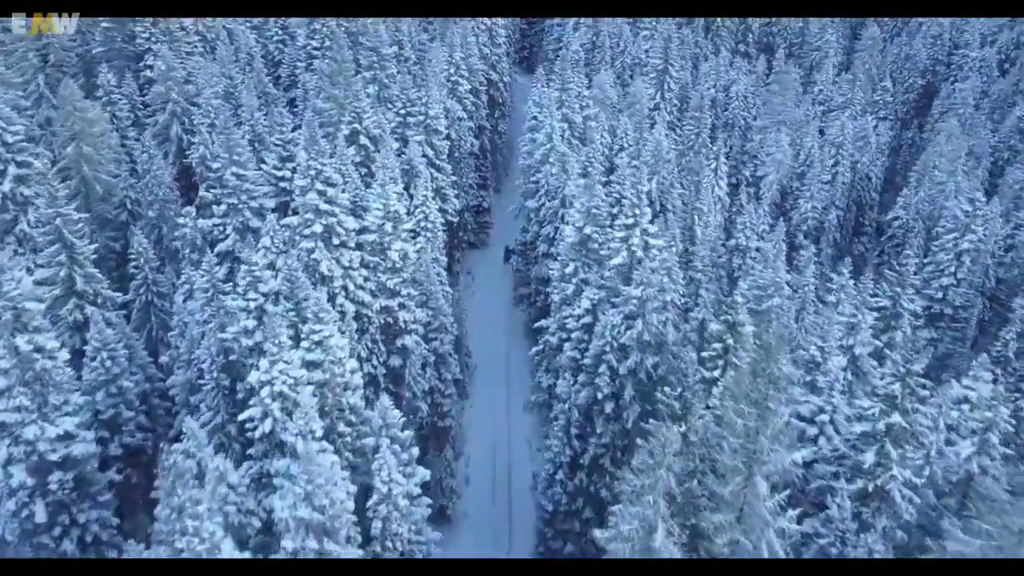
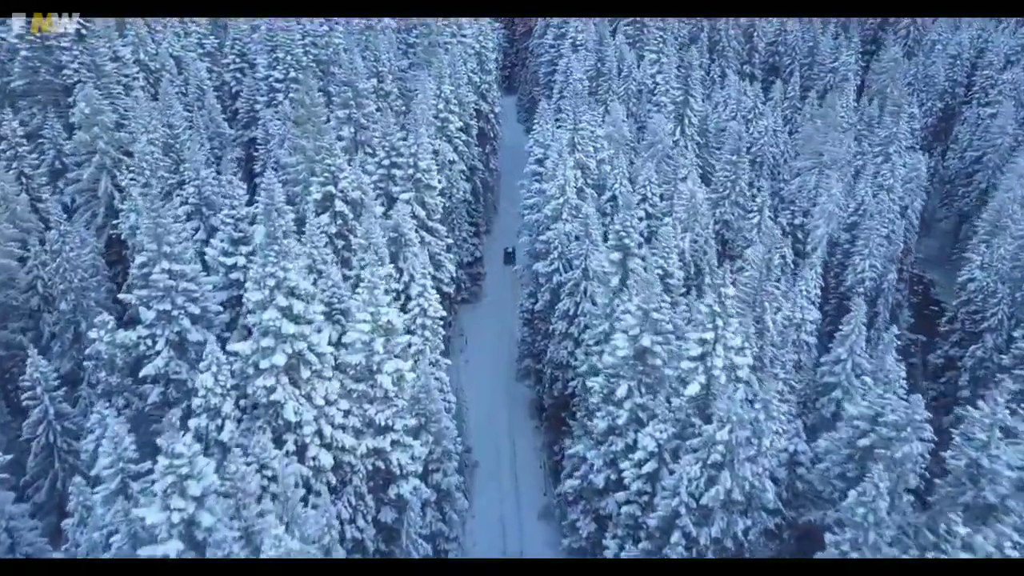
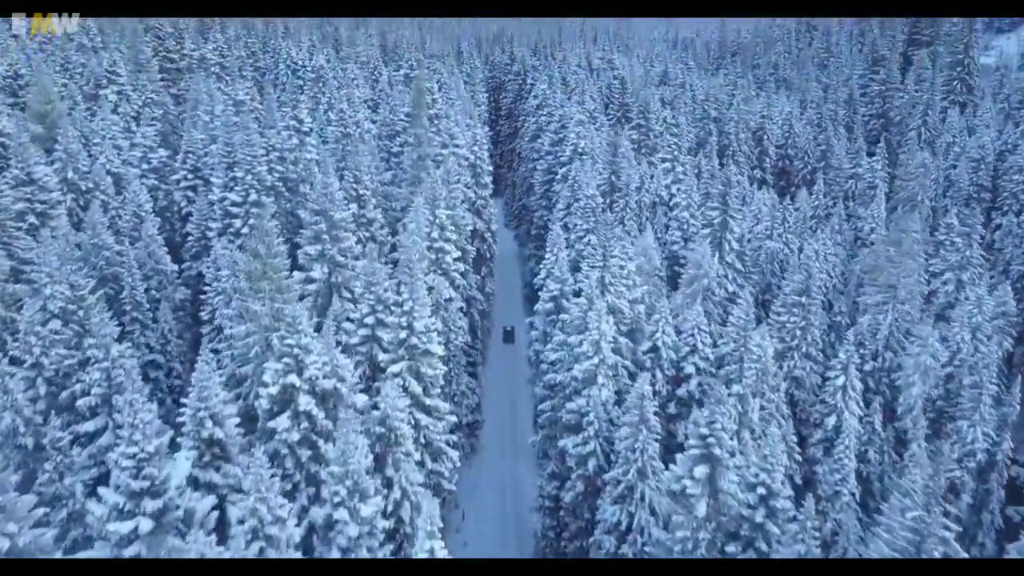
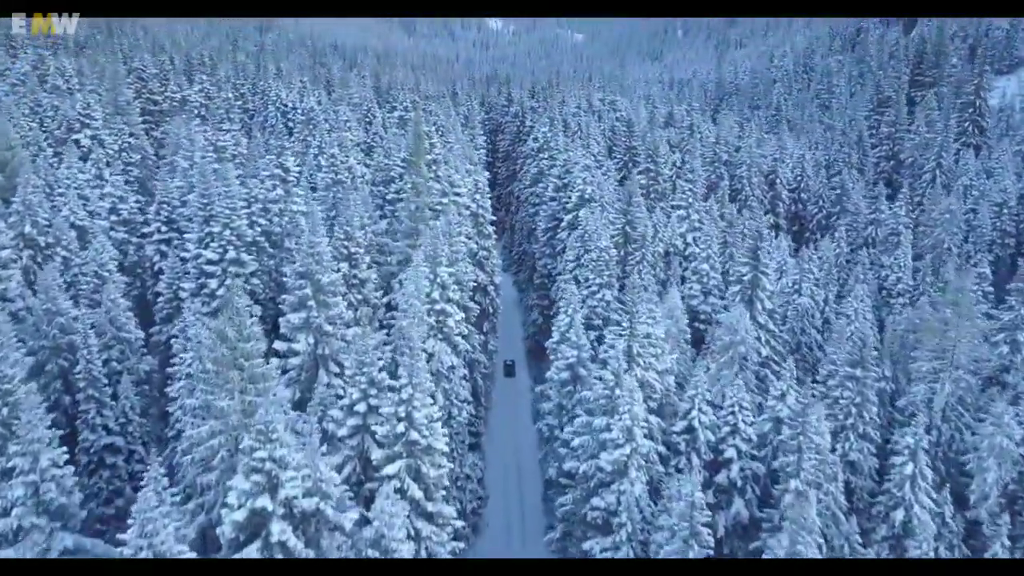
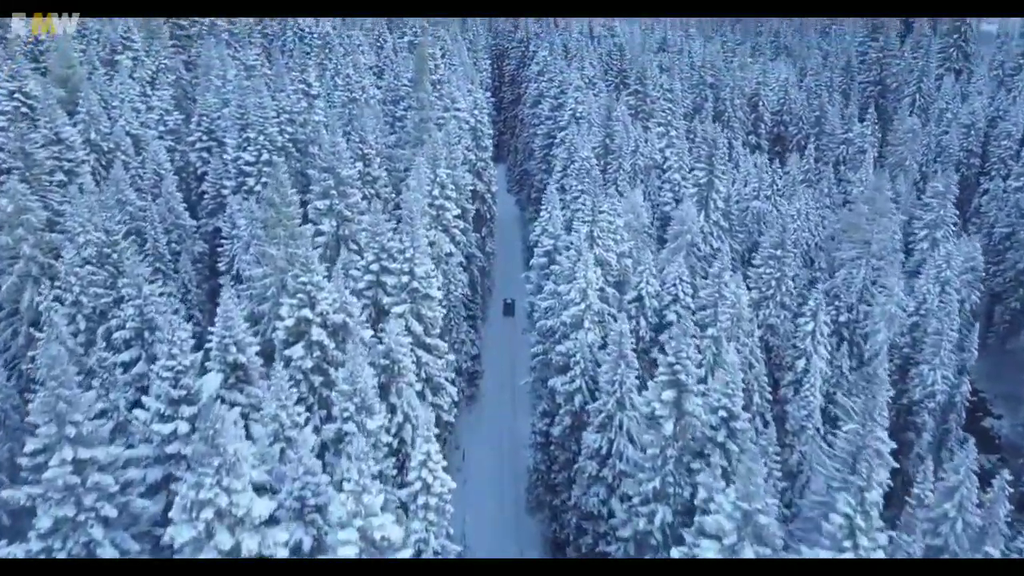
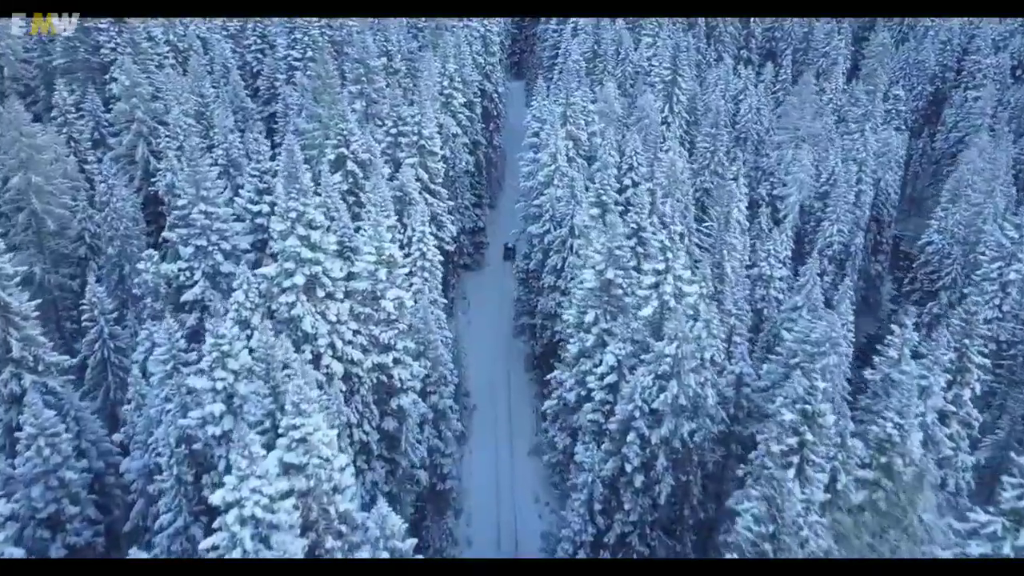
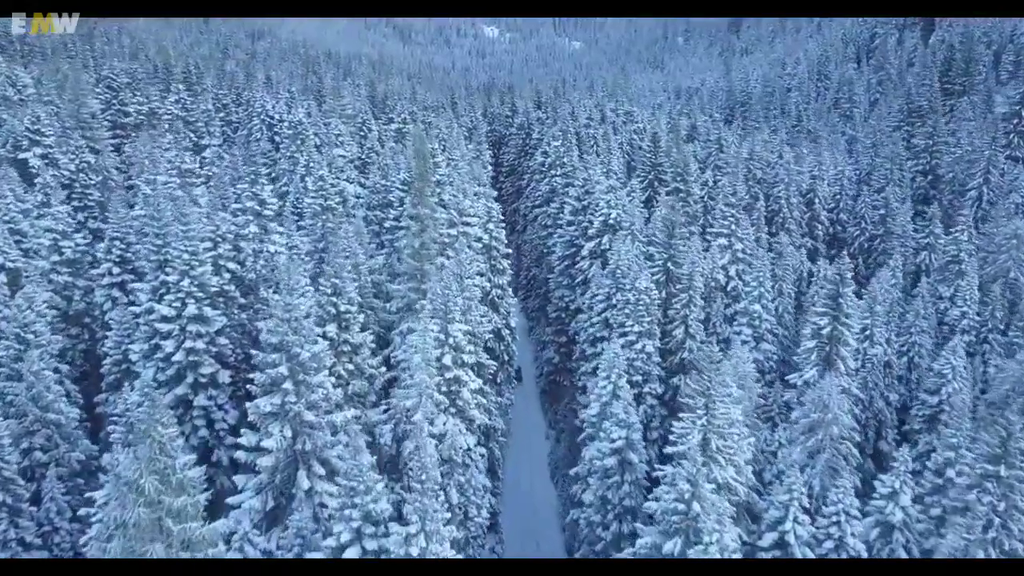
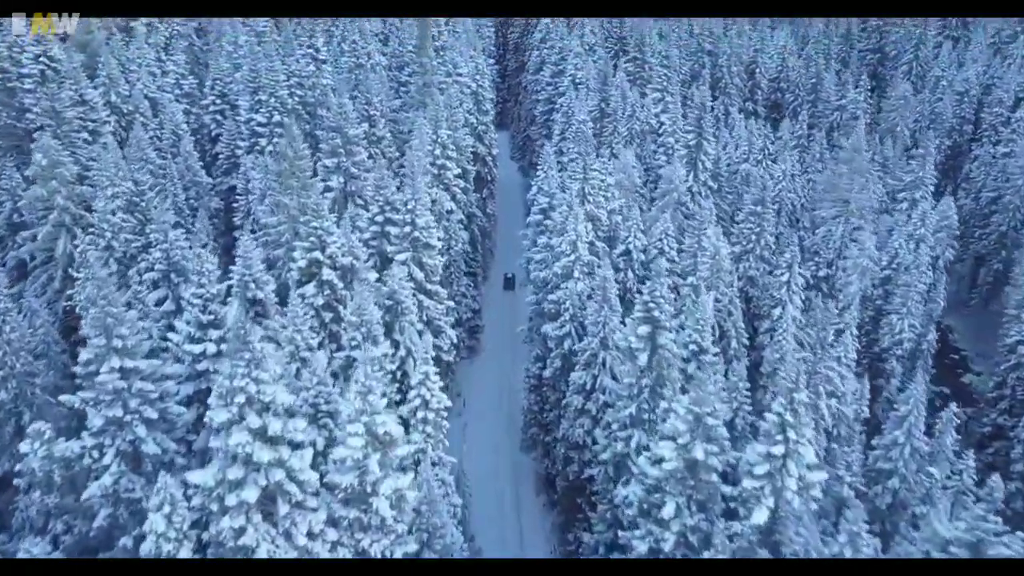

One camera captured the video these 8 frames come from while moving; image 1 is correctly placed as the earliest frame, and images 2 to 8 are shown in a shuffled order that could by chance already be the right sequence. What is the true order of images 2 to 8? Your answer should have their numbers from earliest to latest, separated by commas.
6, 2, 8, 5, 3, 4, 7
